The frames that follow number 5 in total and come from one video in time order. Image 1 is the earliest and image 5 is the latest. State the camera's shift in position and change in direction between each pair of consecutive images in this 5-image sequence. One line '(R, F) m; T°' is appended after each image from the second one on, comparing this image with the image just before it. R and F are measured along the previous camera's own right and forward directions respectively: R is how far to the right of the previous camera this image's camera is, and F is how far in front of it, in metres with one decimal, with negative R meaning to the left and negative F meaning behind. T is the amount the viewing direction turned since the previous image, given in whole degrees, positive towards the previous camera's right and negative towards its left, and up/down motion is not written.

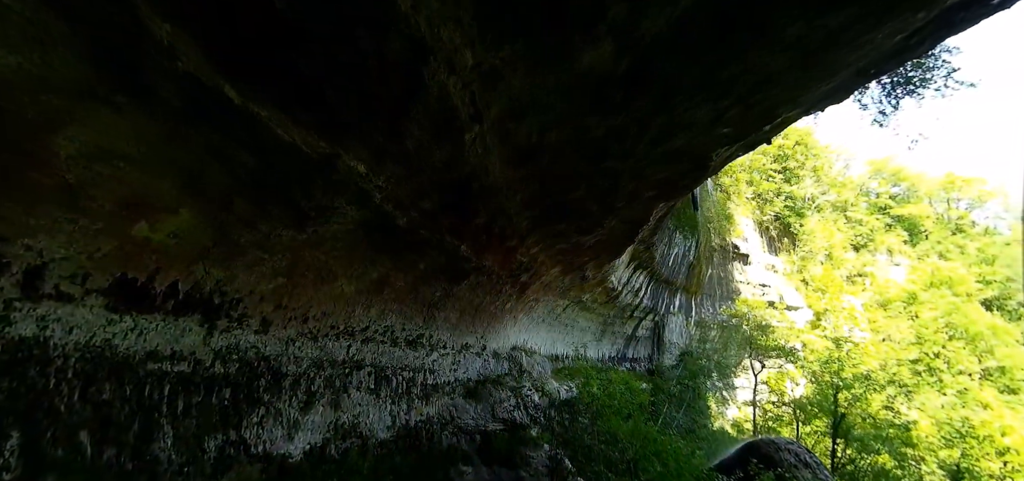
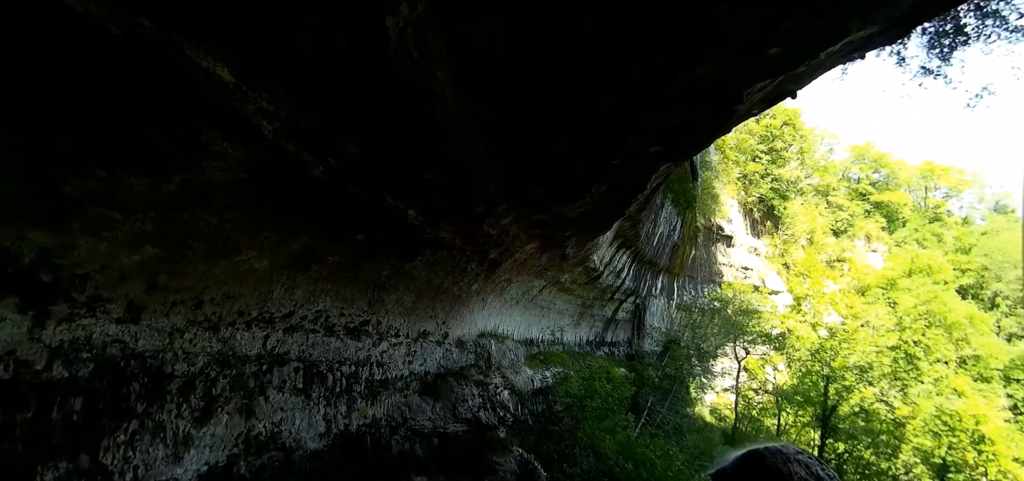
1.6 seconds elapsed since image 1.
(+0.1, +1.2) m; +3°
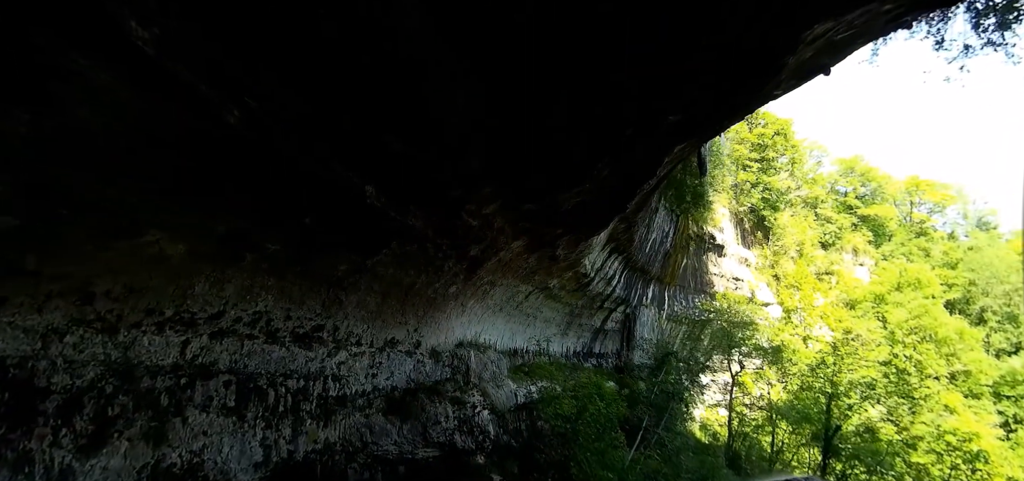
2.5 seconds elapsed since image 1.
(0.0, +0.8) m; +2°
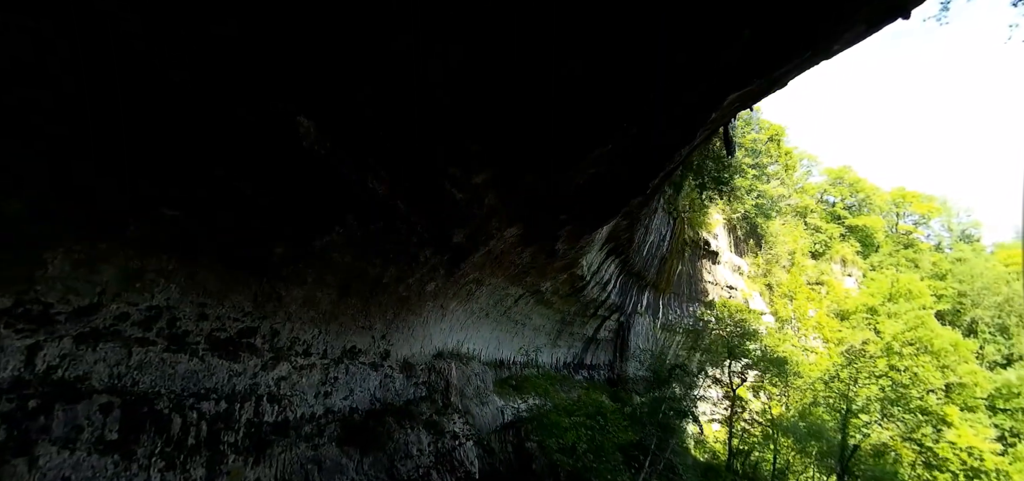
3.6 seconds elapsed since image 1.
(-0.1, +1.1) m; +2°
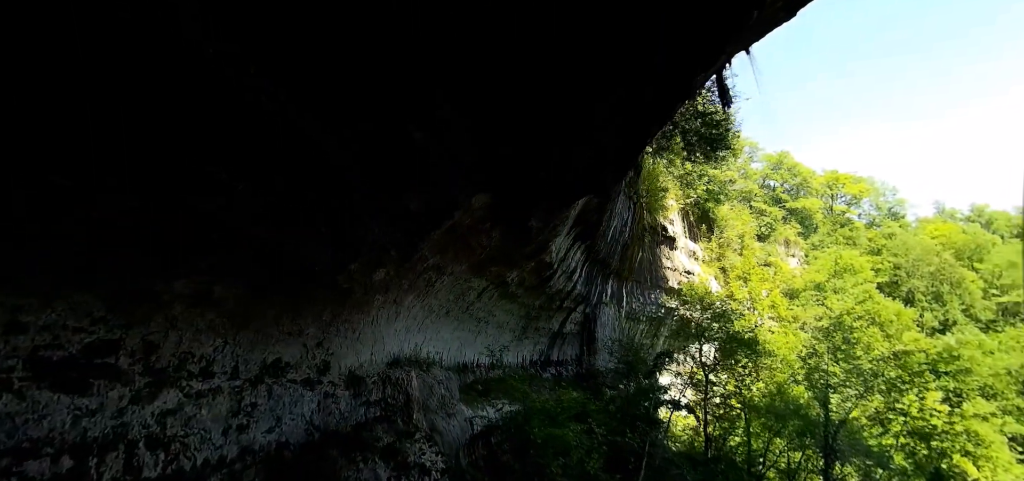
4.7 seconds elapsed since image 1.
(-0.2, +0.9) m; +6°
